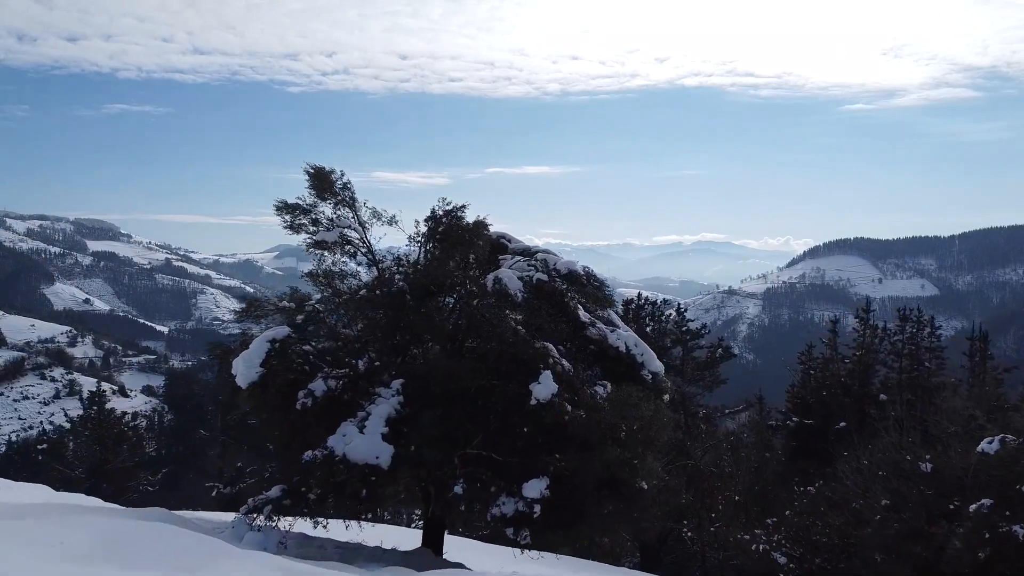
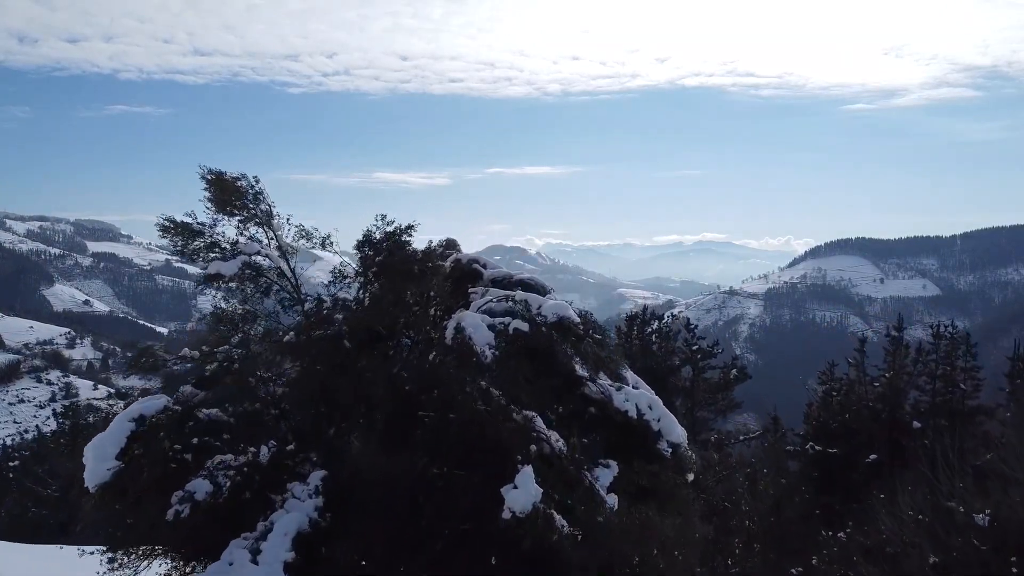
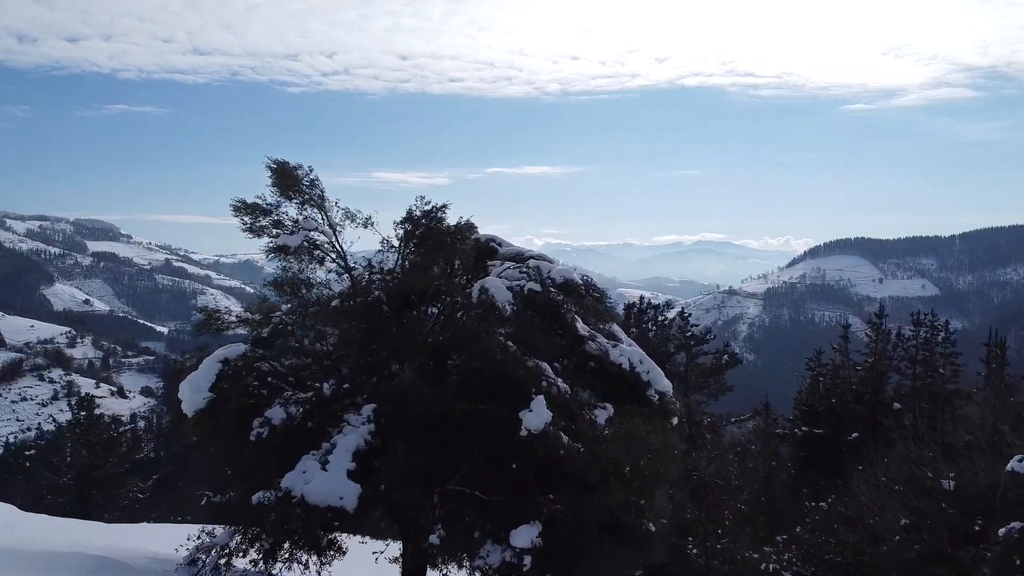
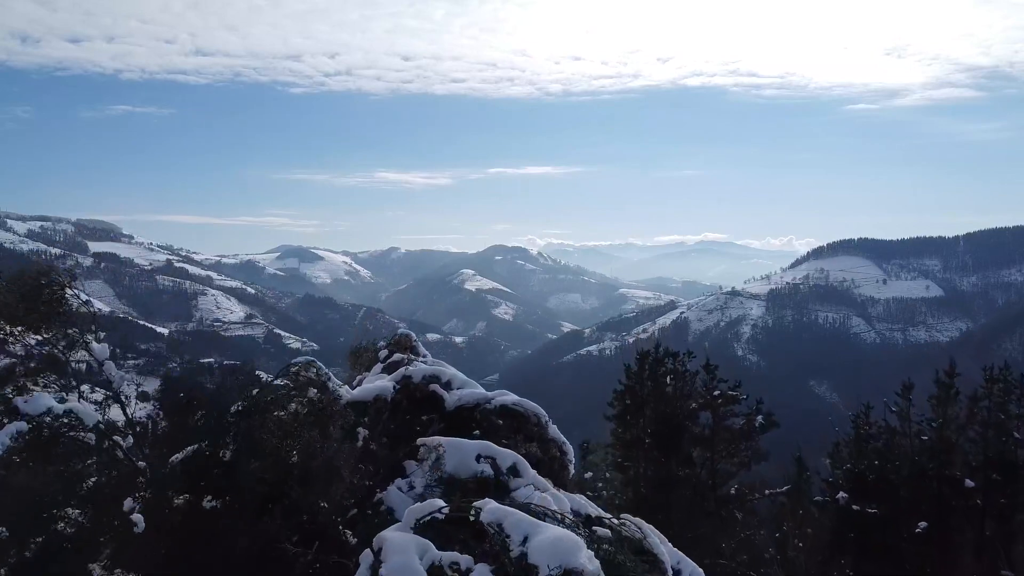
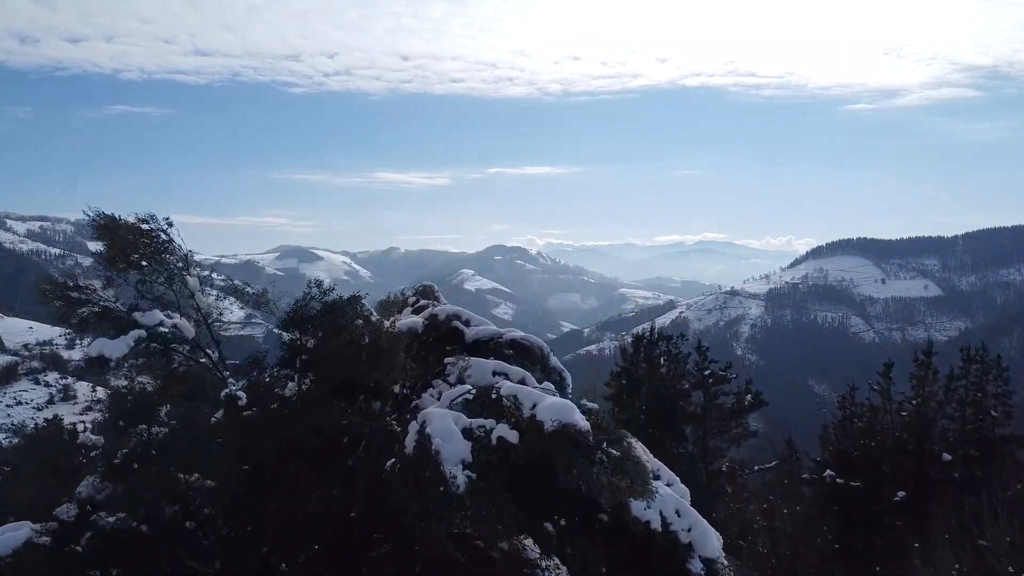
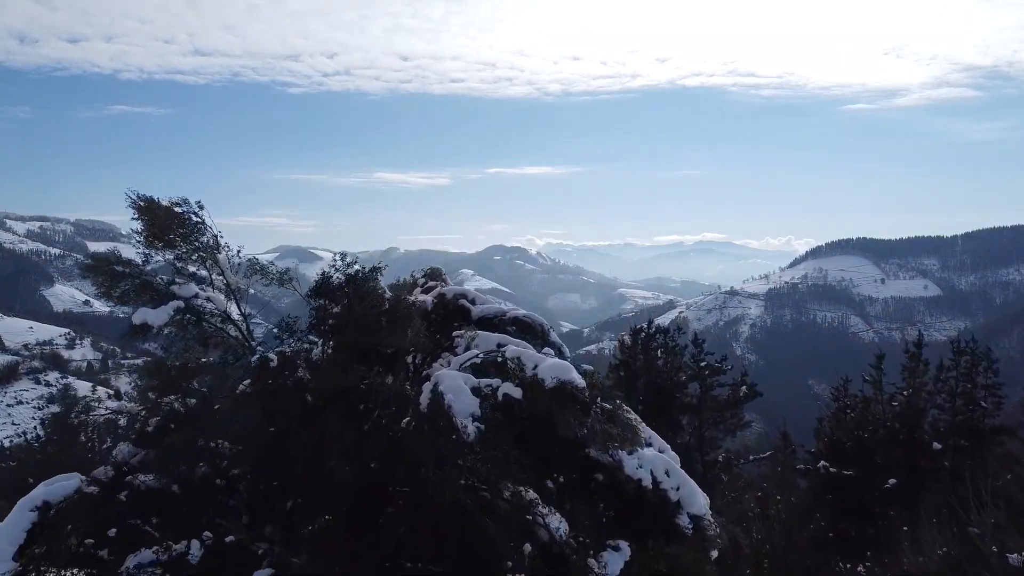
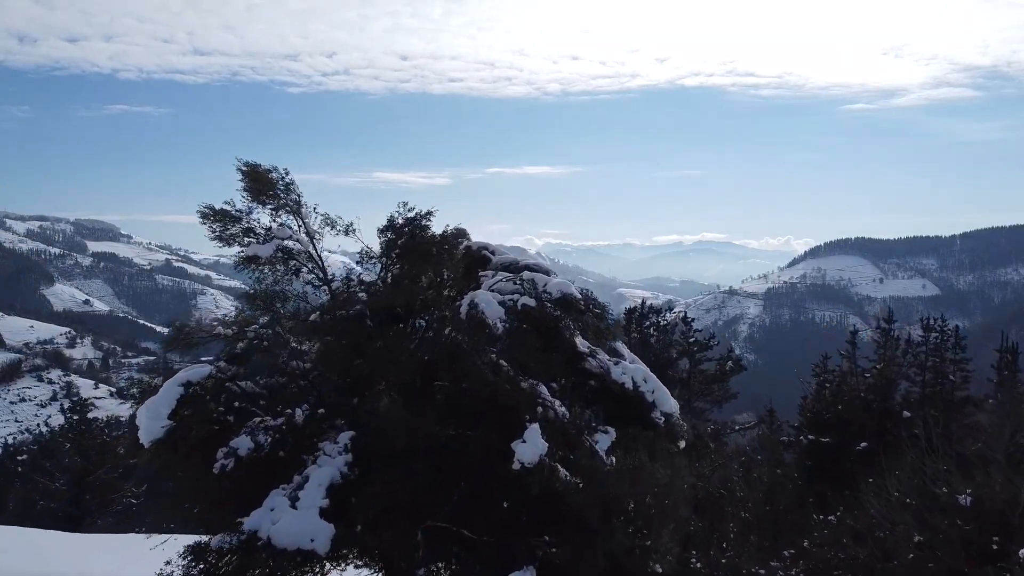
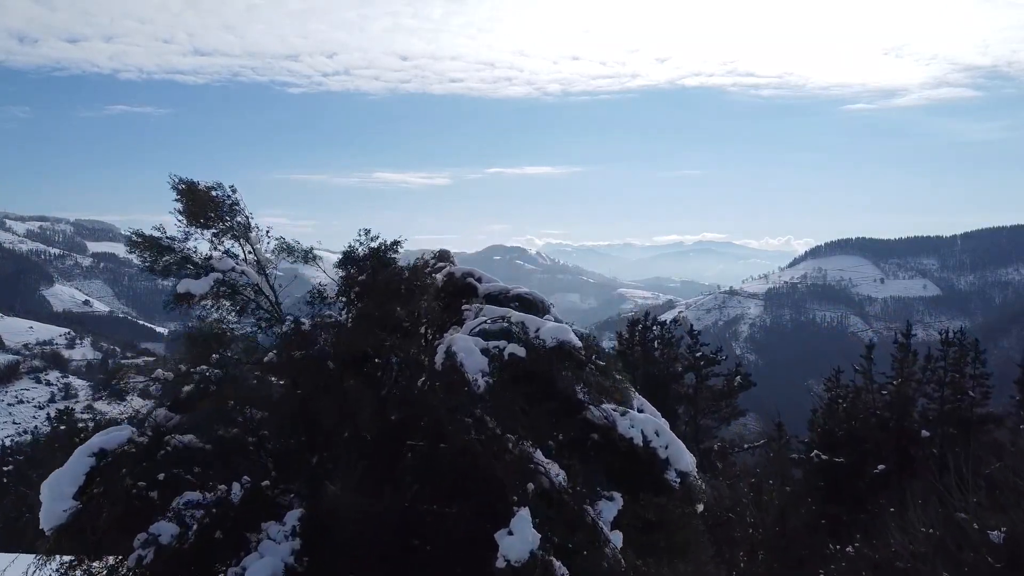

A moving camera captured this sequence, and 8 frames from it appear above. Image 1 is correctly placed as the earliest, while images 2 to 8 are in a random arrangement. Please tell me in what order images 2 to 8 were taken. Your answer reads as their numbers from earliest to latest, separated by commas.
3, 7, 2, 8, 6, 5, 4
